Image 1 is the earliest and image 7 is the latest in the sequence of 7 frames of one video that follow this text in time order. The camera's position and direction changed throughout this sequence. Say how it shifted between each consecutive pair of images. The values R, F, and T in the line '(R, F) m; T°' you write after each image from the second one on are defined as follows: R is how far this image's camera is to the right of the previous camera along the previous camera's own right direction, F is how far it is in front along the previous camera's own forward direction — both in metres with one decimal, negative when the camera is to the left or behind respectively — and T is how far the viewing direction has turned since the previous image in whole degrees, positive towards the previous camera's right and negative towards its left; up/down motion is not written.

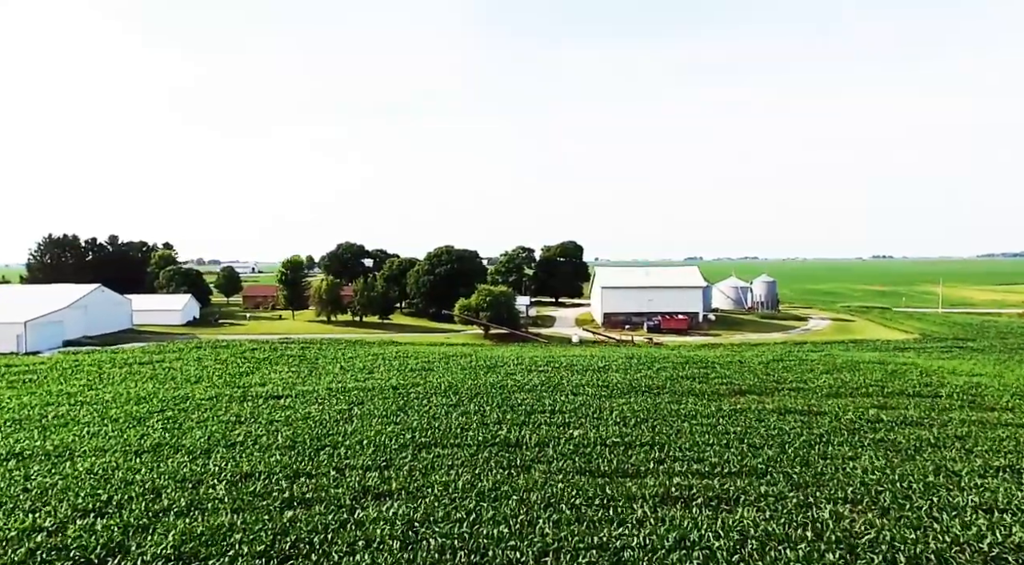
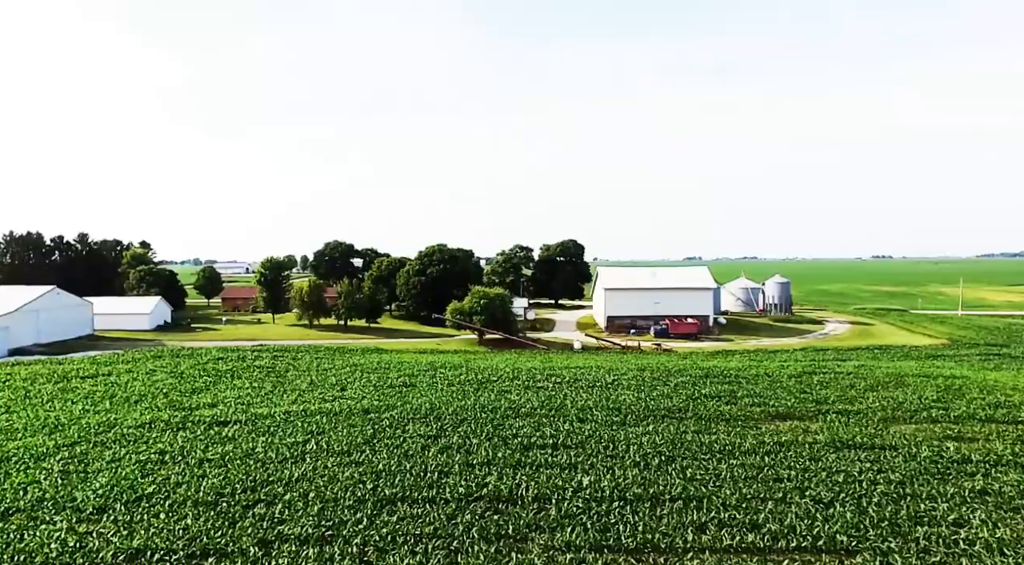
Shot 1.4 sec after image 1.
(+0.2, +5.1) m; 0°
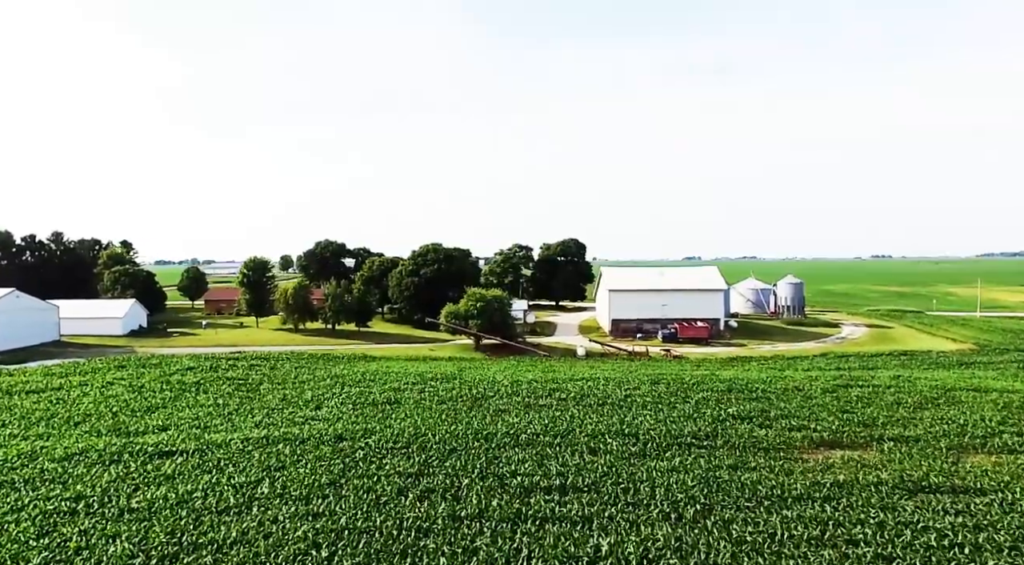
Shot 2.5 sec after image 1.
(0.0, +4.0) m; 0°
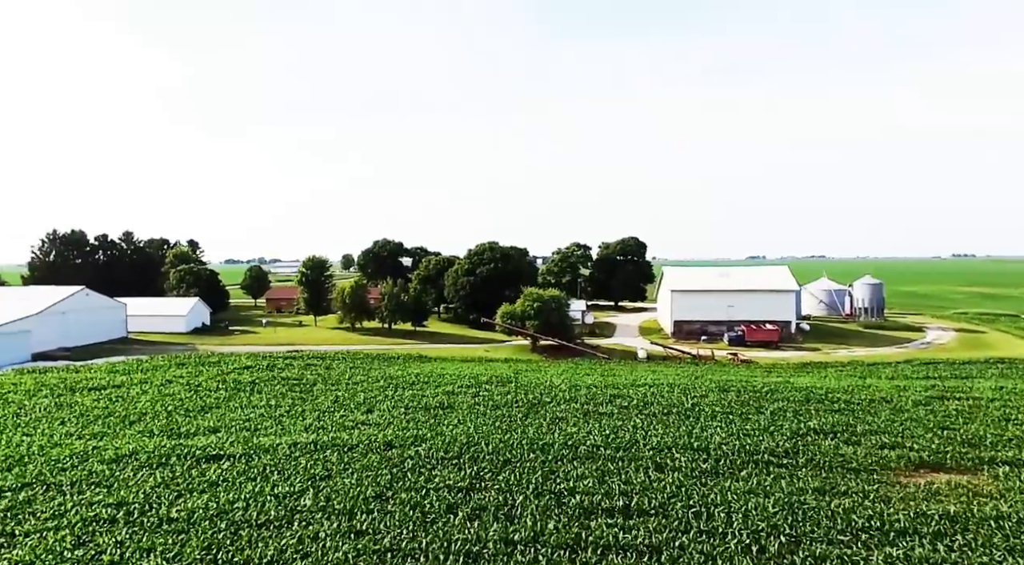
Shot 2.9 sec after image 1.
(0.0, +1.2) m; -4°
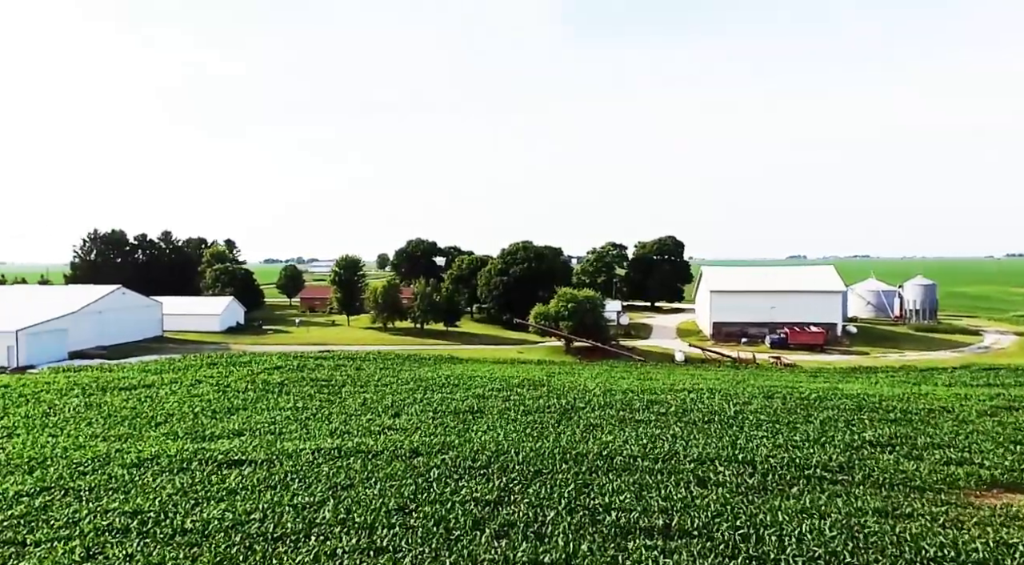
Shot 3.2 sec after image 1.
(+0.1, +1.0) m; -3°
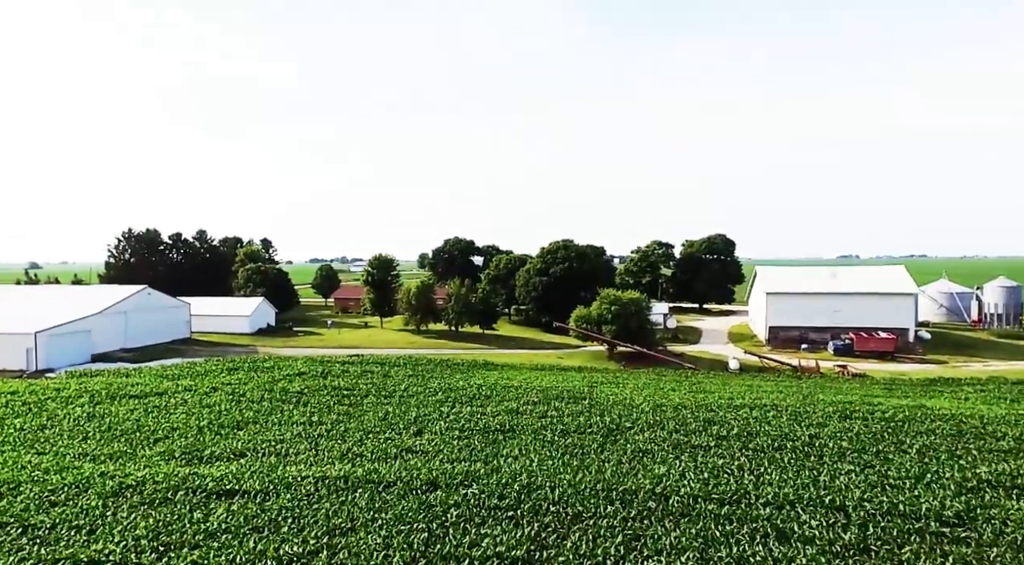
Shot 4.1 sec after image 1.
(+0.2, +3.1) m; -3°
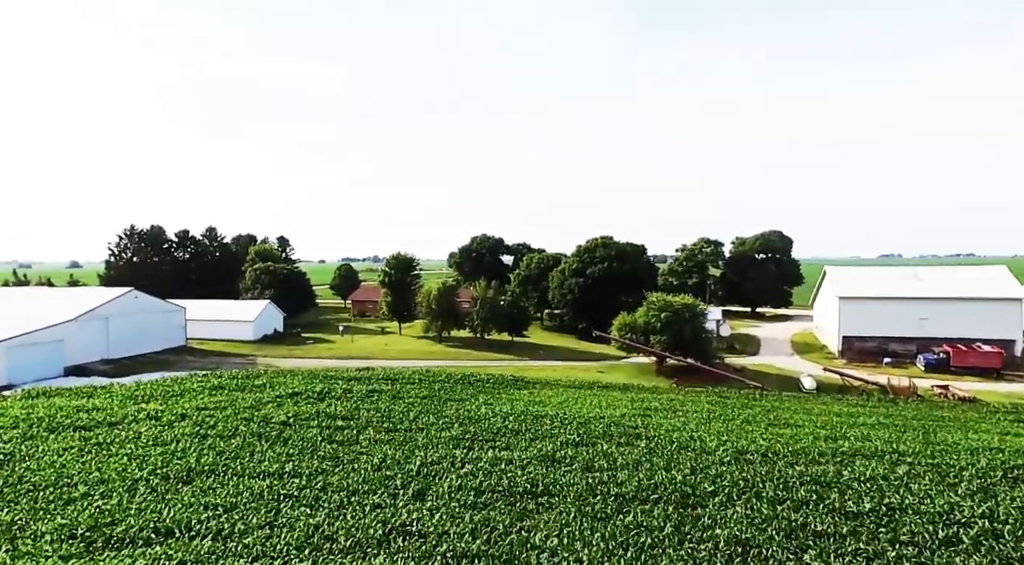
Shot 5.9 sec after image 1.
(-0.1, +6.4) m; -2°
